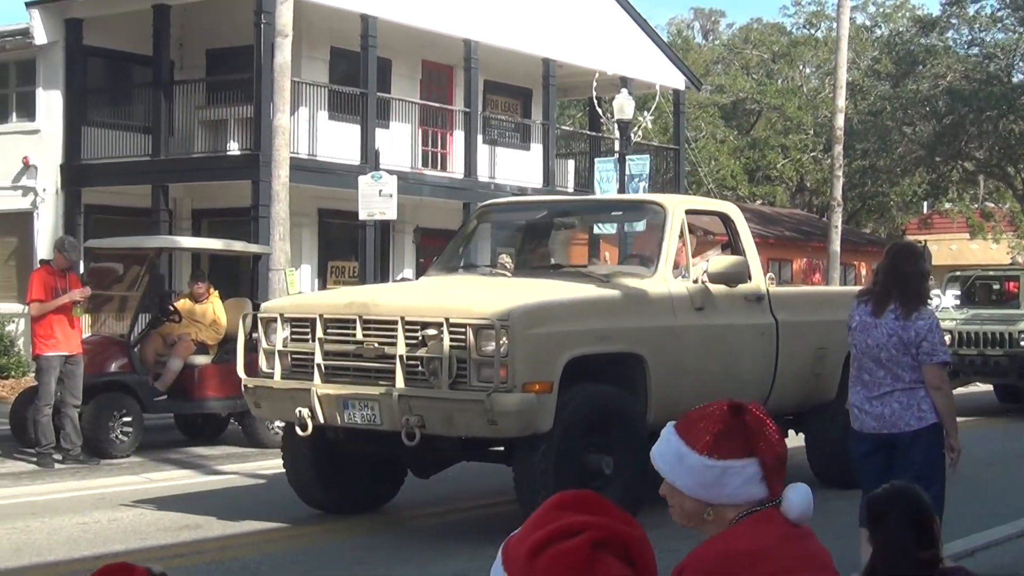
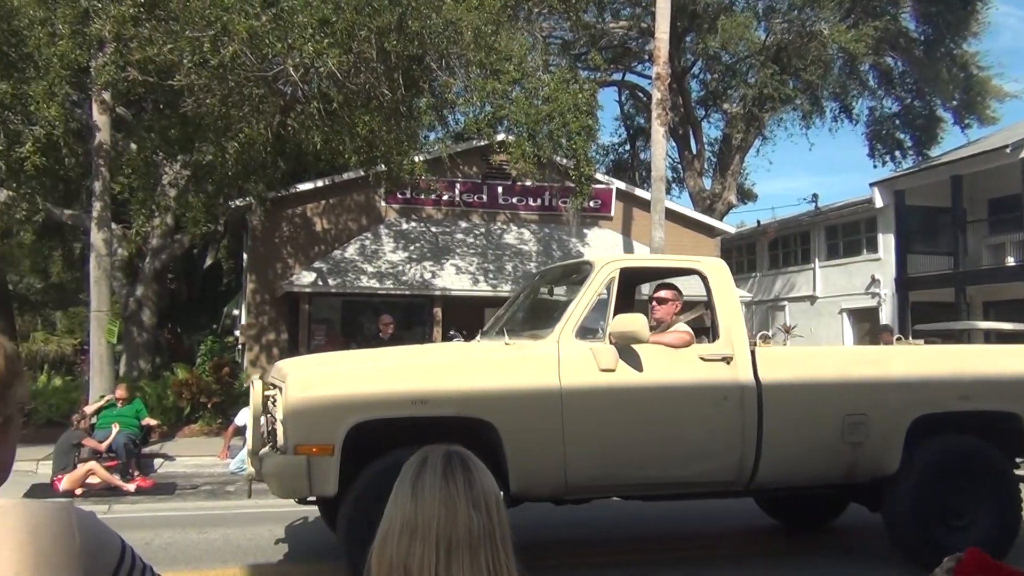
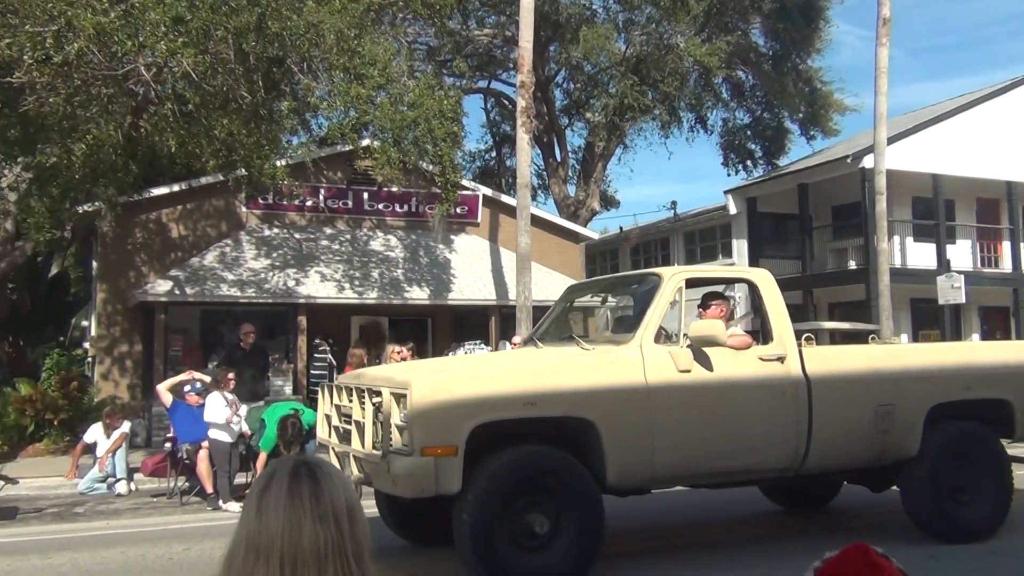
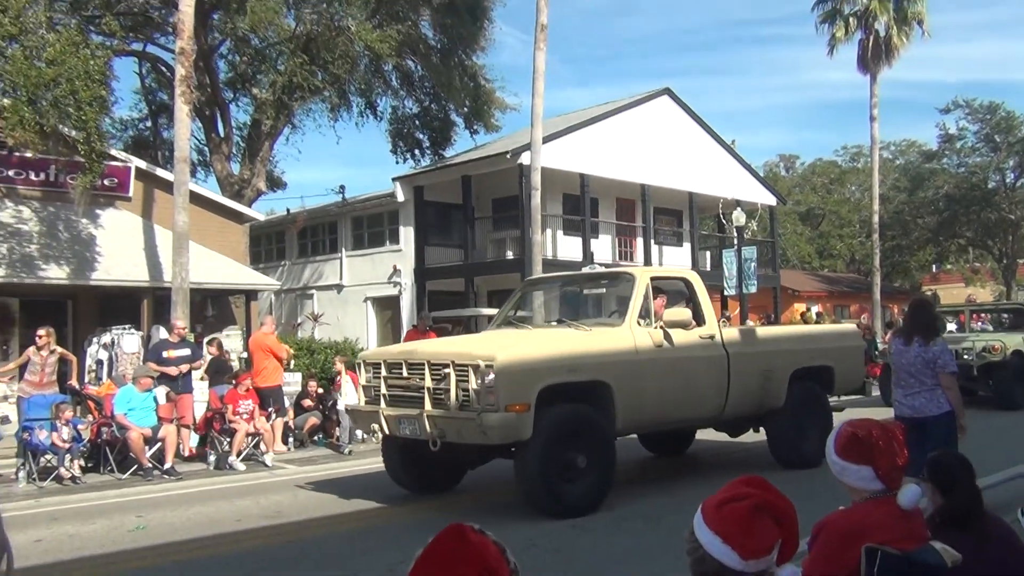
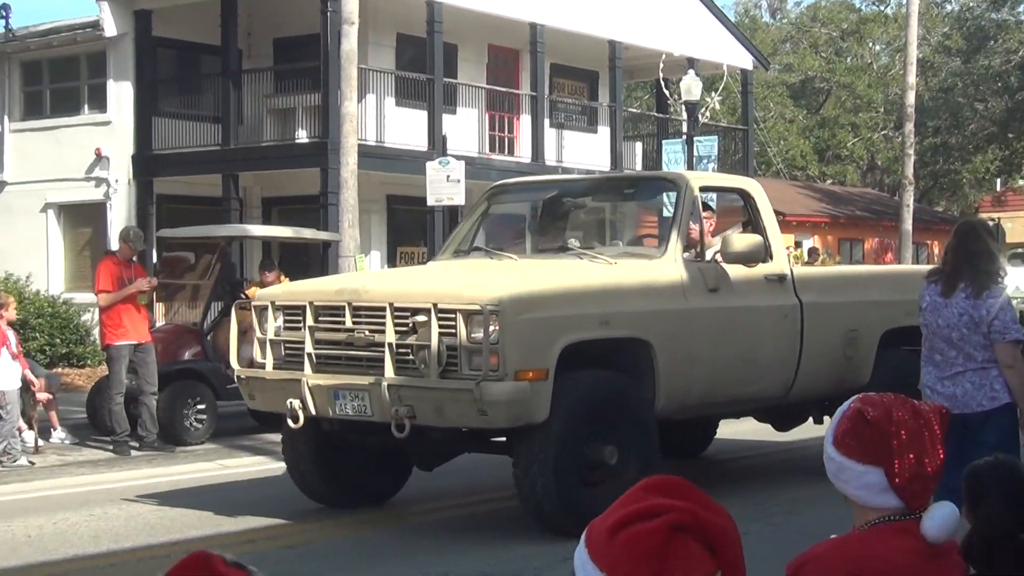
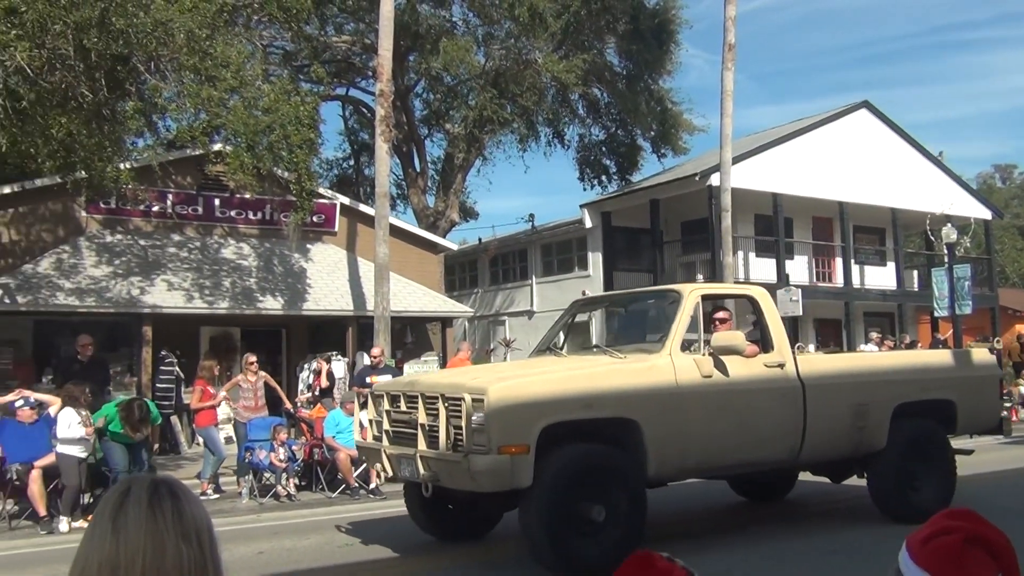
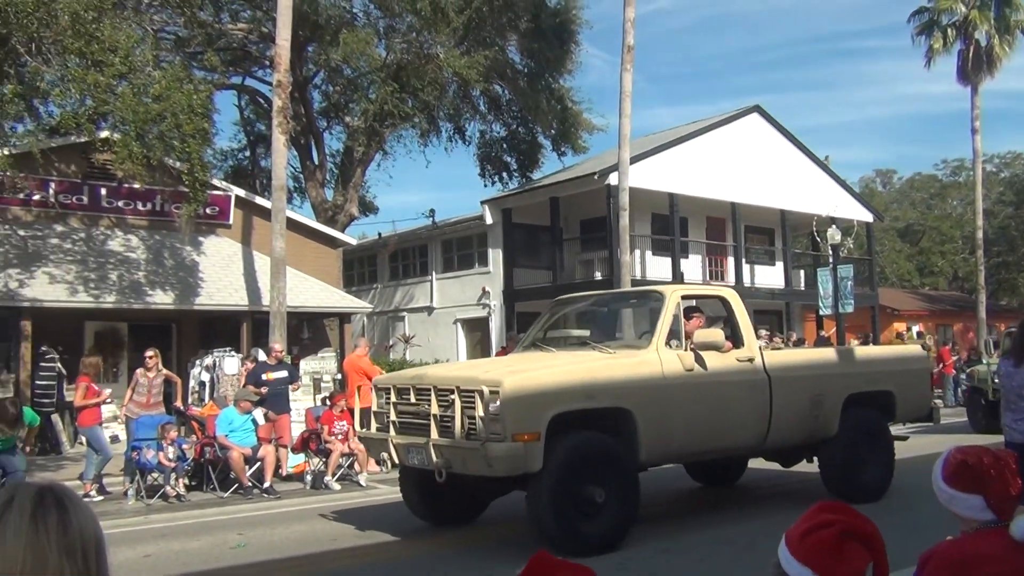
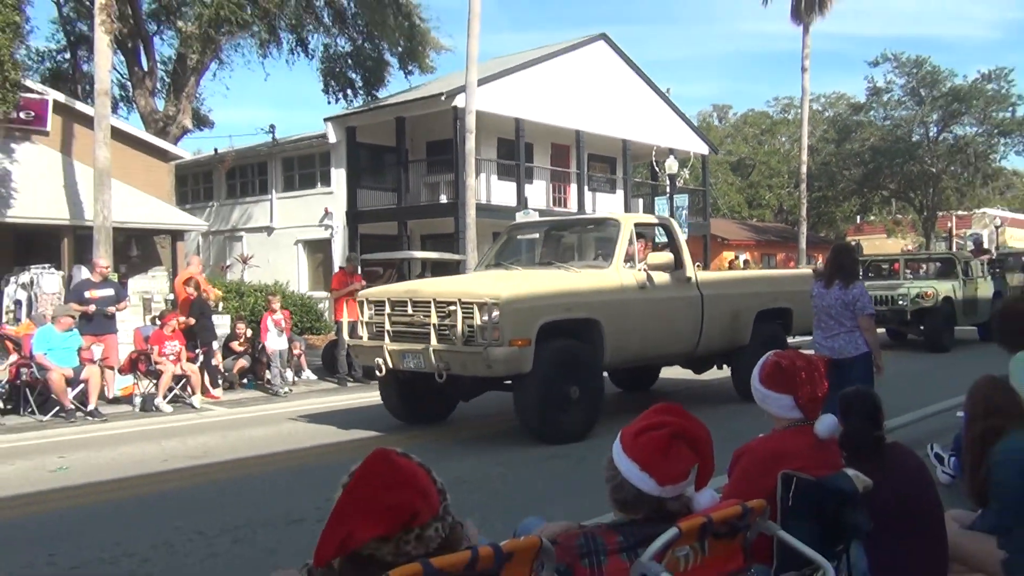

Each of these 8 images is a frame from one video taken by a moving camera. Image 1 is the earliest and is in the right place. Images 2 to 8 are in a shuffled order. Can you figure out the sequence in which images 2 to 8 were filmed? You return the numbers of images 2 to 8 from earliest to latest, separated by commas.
5, 8, 4, 7, 6, 3, 2
